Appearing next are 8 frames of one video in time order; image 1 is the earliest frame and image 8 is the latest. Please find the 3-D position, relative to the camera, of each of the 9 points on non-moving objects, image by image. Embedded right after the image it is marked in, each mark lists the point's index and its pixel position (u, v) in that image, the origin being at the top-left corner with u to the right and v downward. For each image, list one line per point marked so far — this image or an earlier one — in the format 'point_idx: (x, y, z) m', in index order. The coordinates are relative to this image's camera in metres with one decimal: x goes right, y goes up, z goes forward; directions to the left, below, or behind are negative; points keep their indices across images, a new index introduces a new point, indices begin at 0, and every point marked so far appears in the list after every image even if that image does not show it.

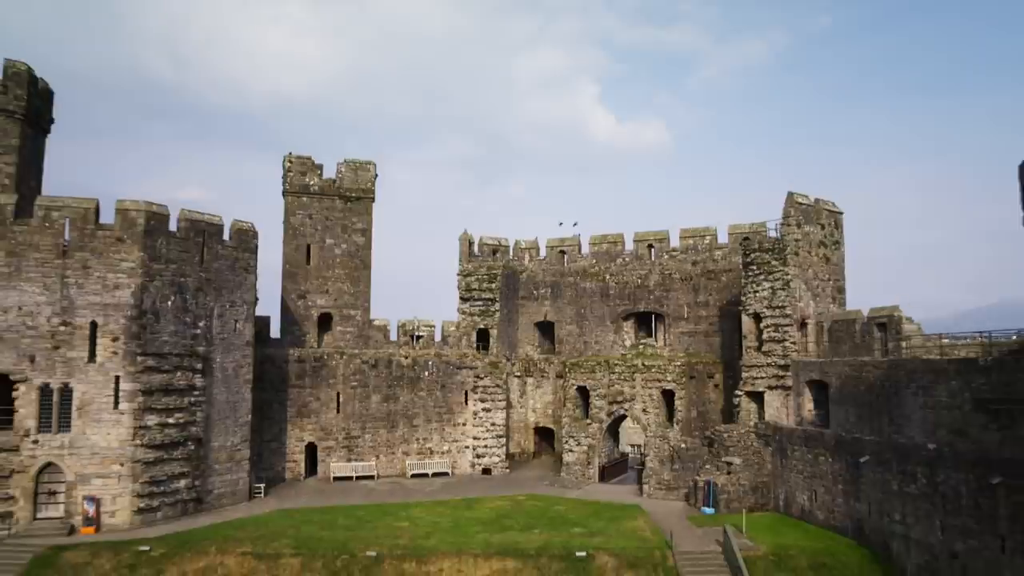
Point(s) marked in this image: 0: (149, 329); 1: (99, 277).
0: (-7.2, -0.8, +18.8) m
1: (-8.1, +0.2, +18.5) m
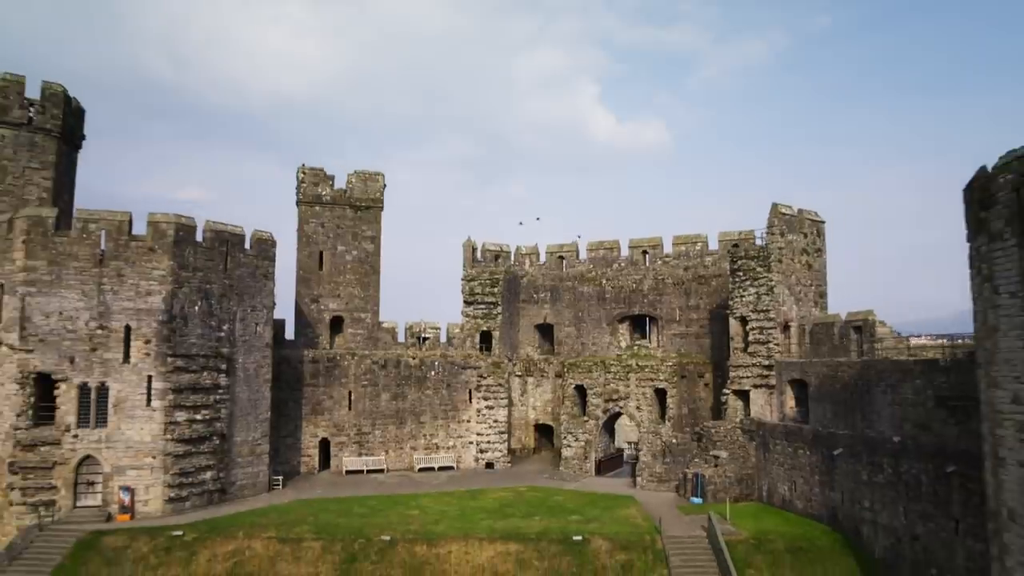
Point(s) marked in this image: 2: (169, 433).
0: (-7.2, -0.9, +20.3) m
1: (-8.0, +0.1, +20.0) m
2: (-7.2, -3.0, +19.9) m
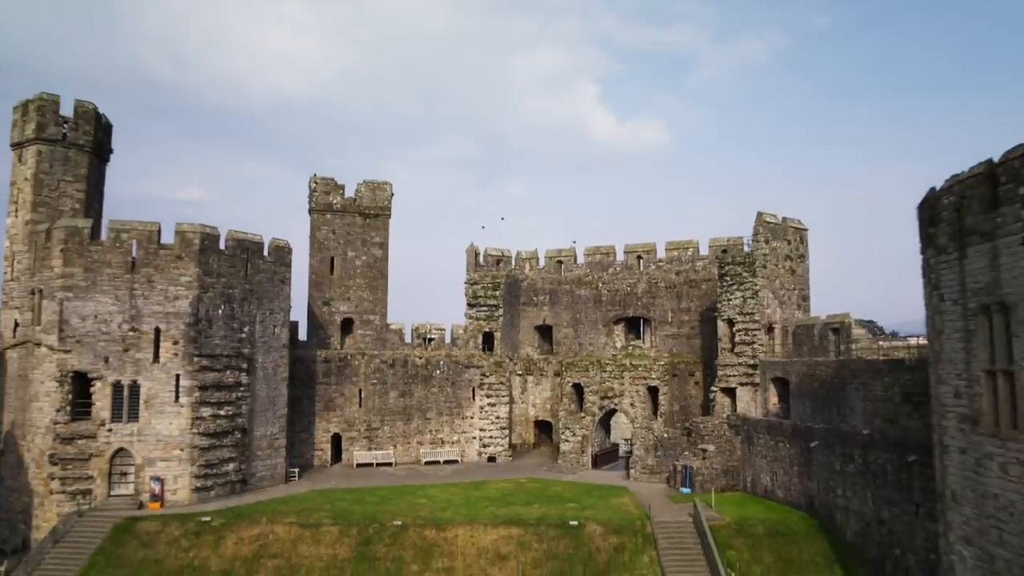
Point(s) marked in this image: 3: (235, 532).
0: (-7.2, -1.0, +21.9) m
1: (-8.0, 0.0, +21.6) m
2: (-7.2, -3.1, +21.5) m
3: (-5.6, -4.9, +19.2) m
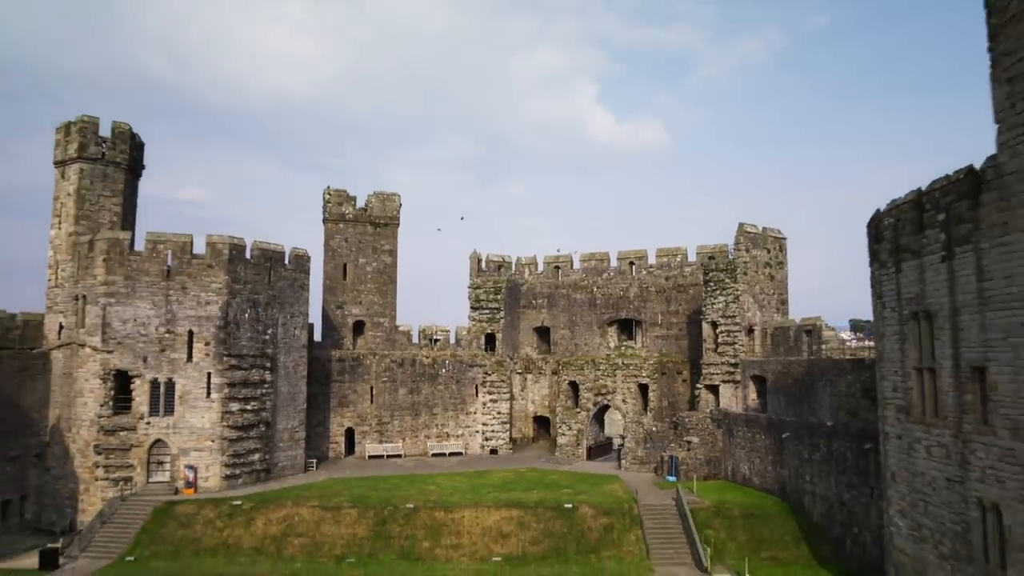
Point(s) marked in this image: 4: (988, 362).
0: (-7.1, -1.2, +24.1) m
1: (-8.0, -0.2, +23.7) m
2: (-7.2, -3.3, +23.6) m
3: (-5.6, -5.1, +21.4) m
4: (+6.0, -0.9, +12.0) m
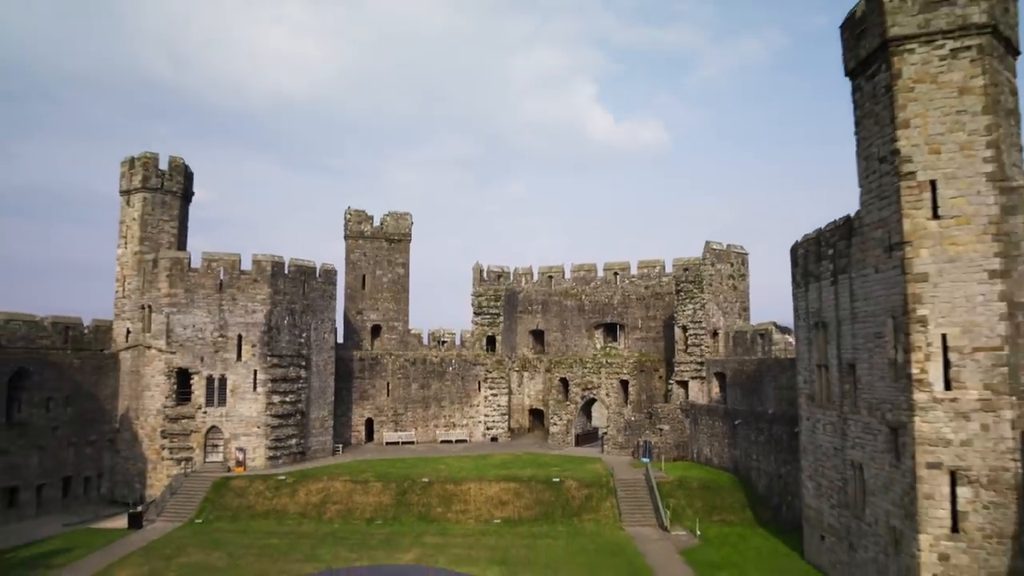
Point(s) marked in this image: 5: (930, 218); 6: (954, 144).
0: (-7.2, -1.5, +28.5) m
1: (-8.0, -0.5, +28.2) m
2: (-7.2, -3.6, +28.1) m
3: (-5.7, -5.4, +25.8) m
4: (+6.0, -1.3, +16.4) m
5: (+6.3, +1.1, +14.3) m
6: (+6.7, +2.2, +14.2) m
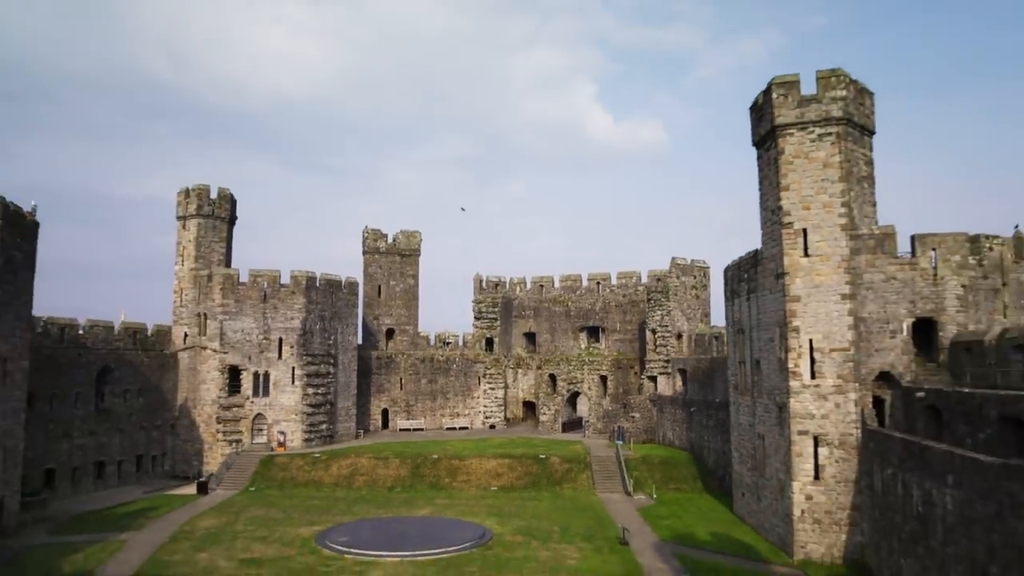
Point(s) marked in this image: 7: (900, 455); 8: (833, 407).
0: (-7.4, -1.9, +34.1) m
1: (-8.2, -0.9, +33.8) m
2: (-7.4, -4.0, +33.7) m
3: (-5.9, -5.8, +31.5) m
4: (+5.8, -1.6, +22.1) m
5: (+6.1, +0.7, +19.9) m
6: (+6.5, +1.8, +19.8) m
7: (+6.8, -2.9, +16.6) m
8: (+6.6, -2.4, +19.3) m
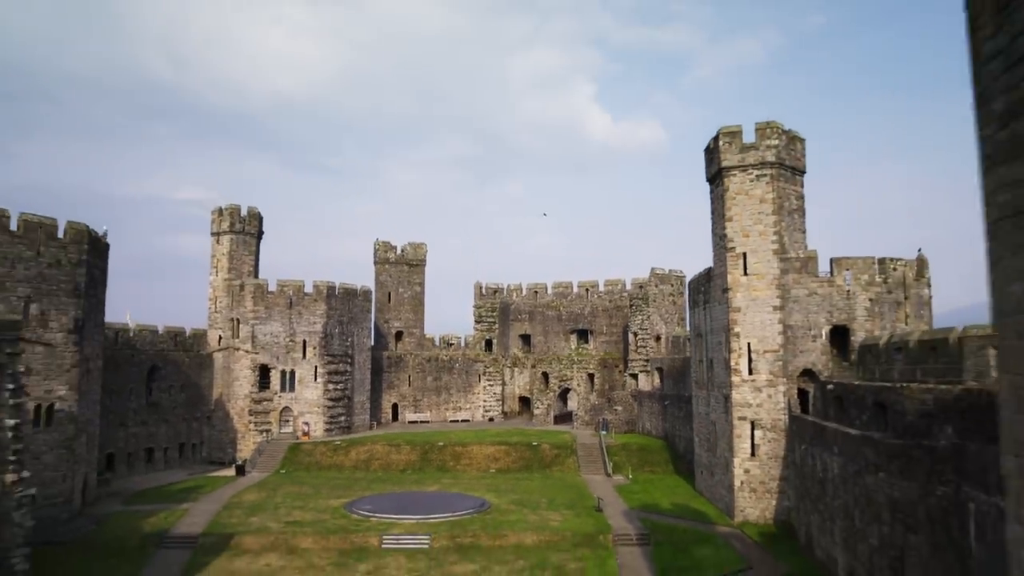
0: (-7.5, -2.2, +38.7) m
1: (-8.4, -1.2, +38.4) m
2: (-7.6, -4.3, +38.3) m
3: (-6.0, -6.1, +36.0) m
4: (+5.6, -2.0, +26.6) m
5: (+6.0, +0.4, +24.5) m
6: (+6.3, +1.5, +24.4) m
7: (+6.7, -3.3, +21.1) m
8: (+6.4, -2.8, +23.8) m
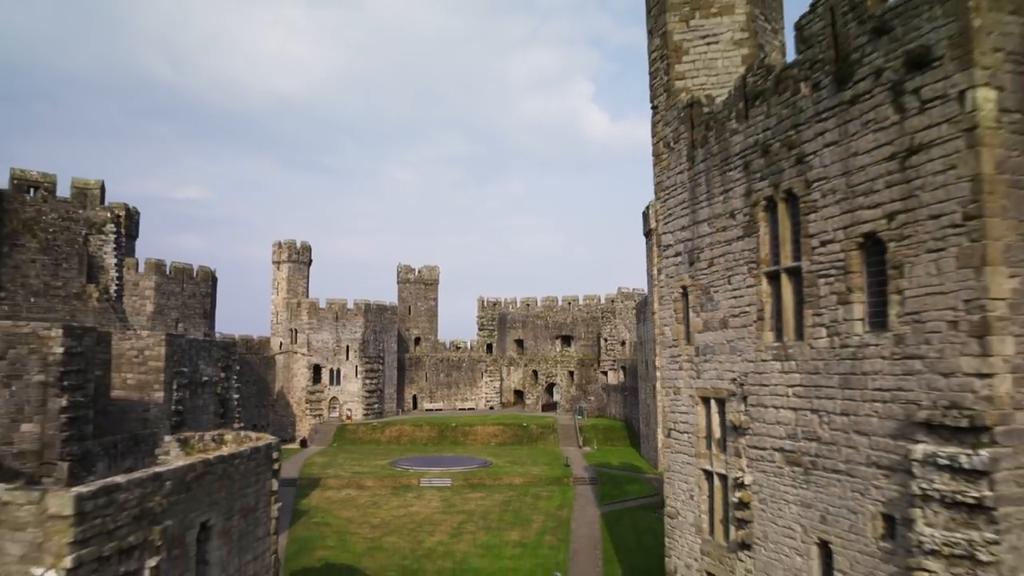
0: (-7.8, -3.1, +49.8) m
1: (-8.6, -2.1, +49.5) m
2: (-7.8, -5.2, +49.4) m
3: (-6.2, -7.0, +47.2) m
4: (+5.4, -2.9, +37.8) m
5: (+5.8, -0.5, +35.6) m
6: (+6.1, +0.6, +35.5) m
7: (+6.5, -4.2, +32.3) m
8: (+6.2, -3.7, +35.0) m
